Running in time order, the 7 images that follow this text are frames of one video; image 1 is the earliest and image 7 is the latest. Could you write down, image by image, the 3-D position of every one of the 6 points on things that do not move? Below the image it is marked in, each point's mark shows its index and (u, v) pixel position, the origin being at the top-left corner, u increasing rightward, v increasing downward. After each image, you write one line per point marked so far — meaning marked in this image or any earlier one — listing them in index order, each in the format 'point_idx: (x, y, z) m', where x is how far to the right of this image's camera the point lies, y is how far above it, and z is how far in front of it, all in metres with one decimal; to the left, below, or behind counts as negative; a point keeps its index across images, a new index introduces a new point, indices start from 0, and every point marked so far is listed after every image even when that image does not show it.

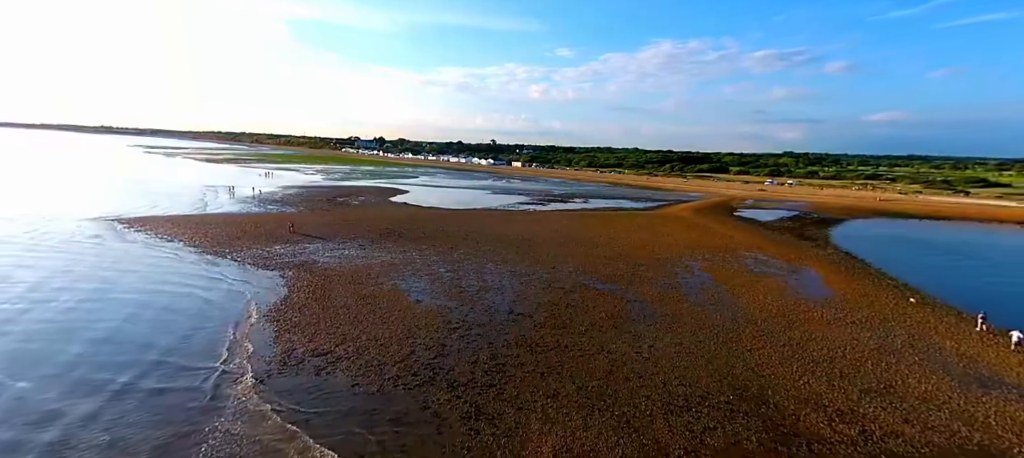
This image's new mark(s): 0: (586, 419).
0: (+1.3, -3.1, +7.4) m
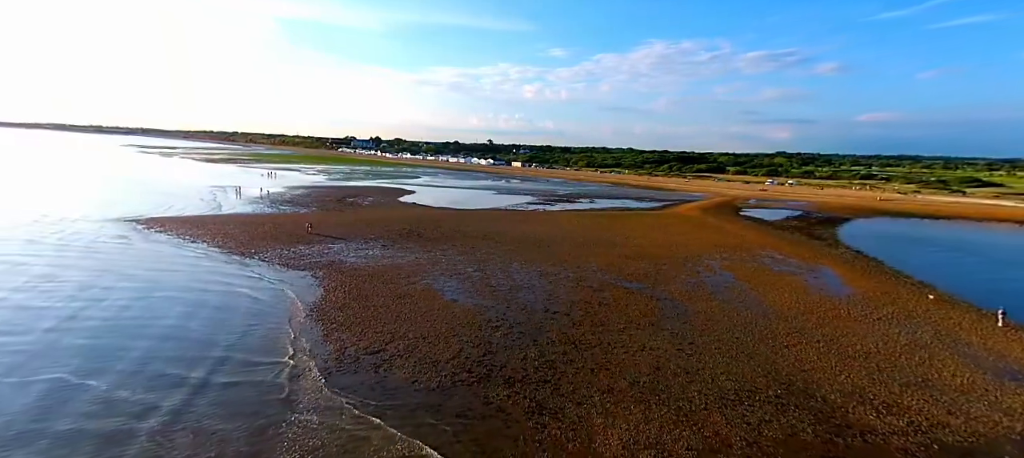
0: (+2.3, -3.1, +7.6) m
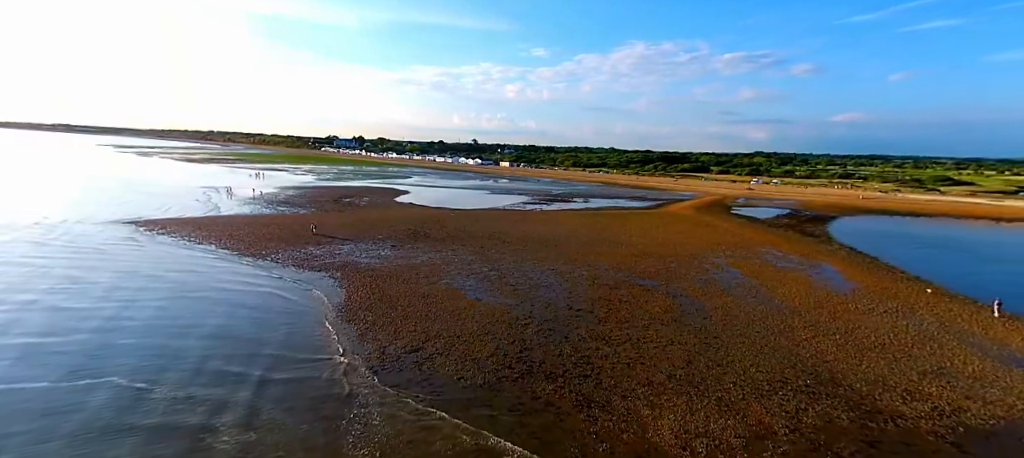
0: (+3.1, -3.1, +7.9) m
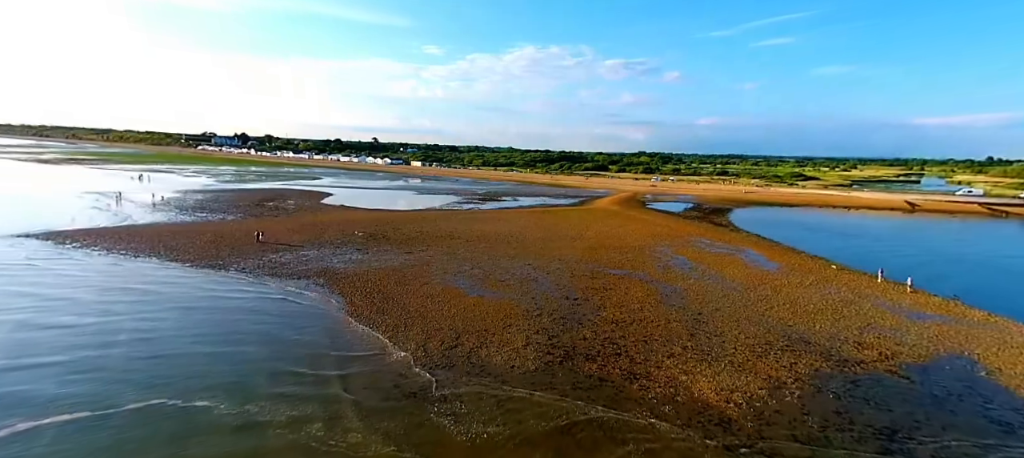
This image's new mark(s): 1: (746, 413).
0: (+4.2, -2.9, +9.4) m
1: (+4.1, -3.2, +7.7) m
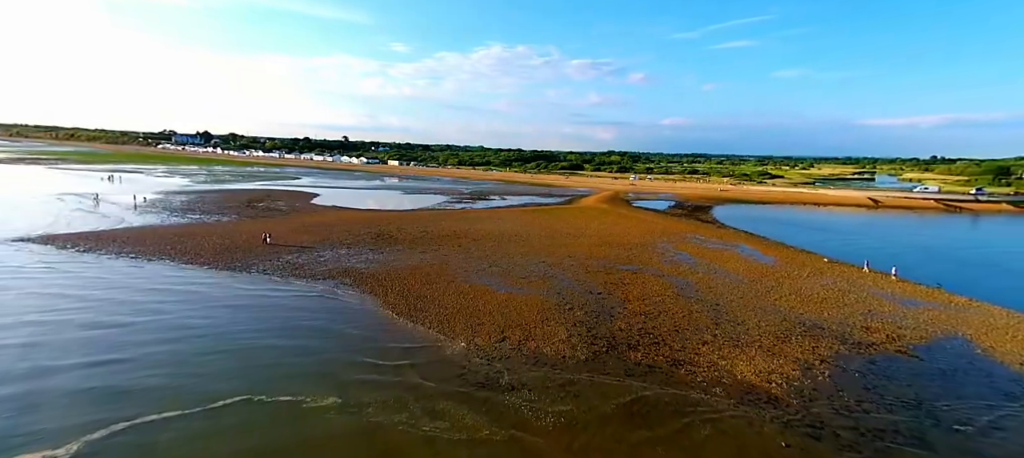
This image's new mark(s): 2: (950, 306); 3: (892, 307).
0: (+5.3, -2.8, +10.2) m
1: (+5.3, -3.1, +8.5) m
2: (+13.6, -2.4, +14.0) m
3: (+11.5, -2.4, +13.7) m
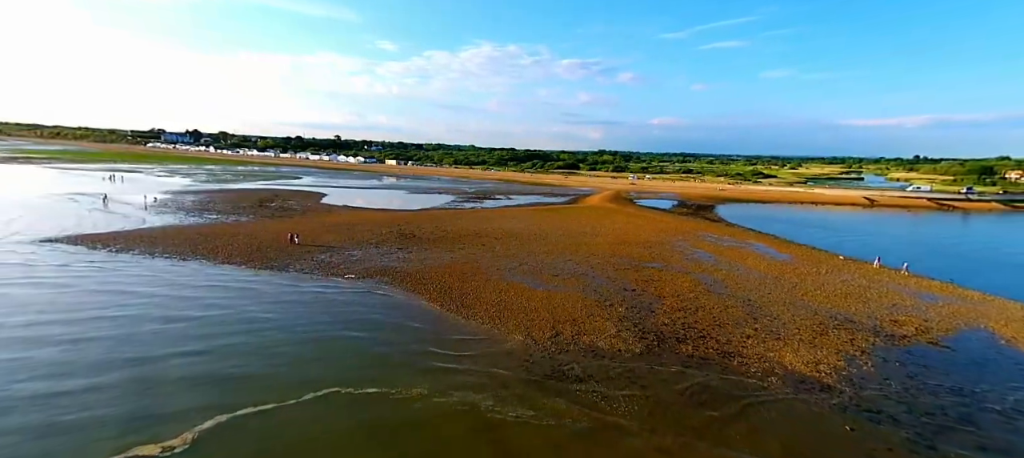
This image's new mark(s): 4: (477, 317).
0: (+6.6, -2.8, +10.7) m
1: (+6.6, -3.0, +9.0) m
2: (+14.8, -2.3, +14.7) m
3: (+12.7, -2.3, +14.3) m
4: (-0.8, -2.3, +11.5) m
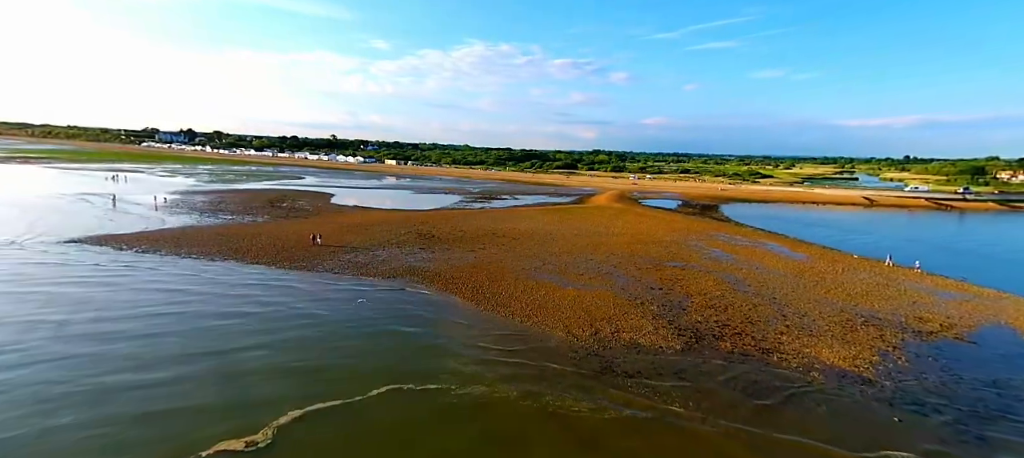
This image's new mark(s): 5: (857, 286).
0: (+7.6, -2.7, +11.0) m
1: (+7.6, -3.0, +9.3) m
2: (+15.8, -2.3, +15.1) m
3: (+13.7, -2.3, +14.6) m
4: (+0.2, -2.3, +11.8) m
5: (+12.1, -2.0, +15.8) m
